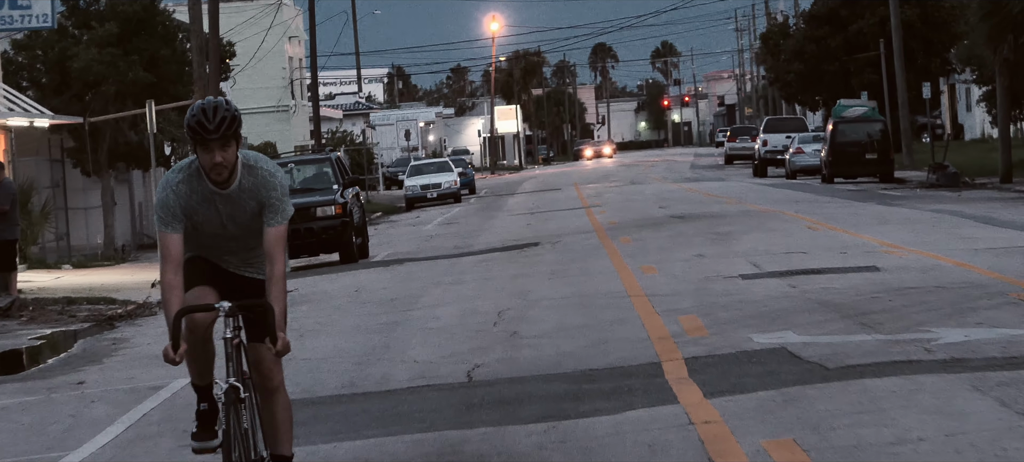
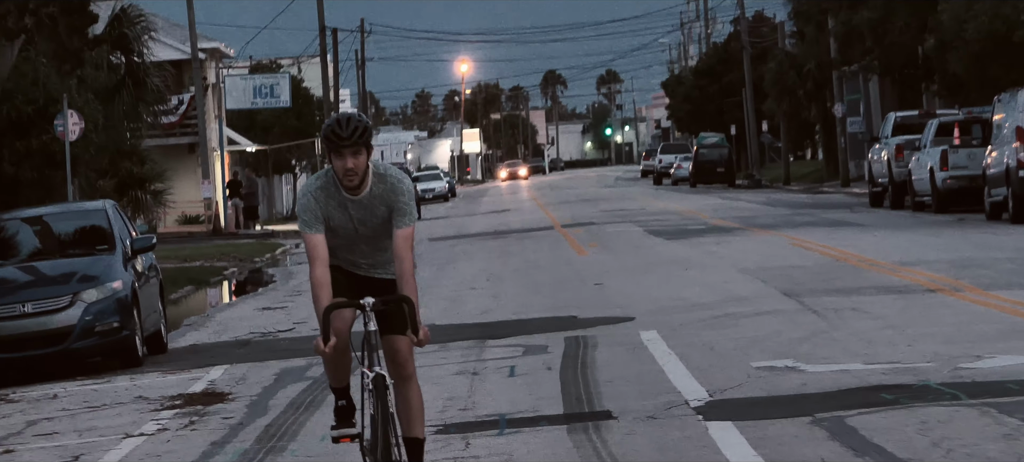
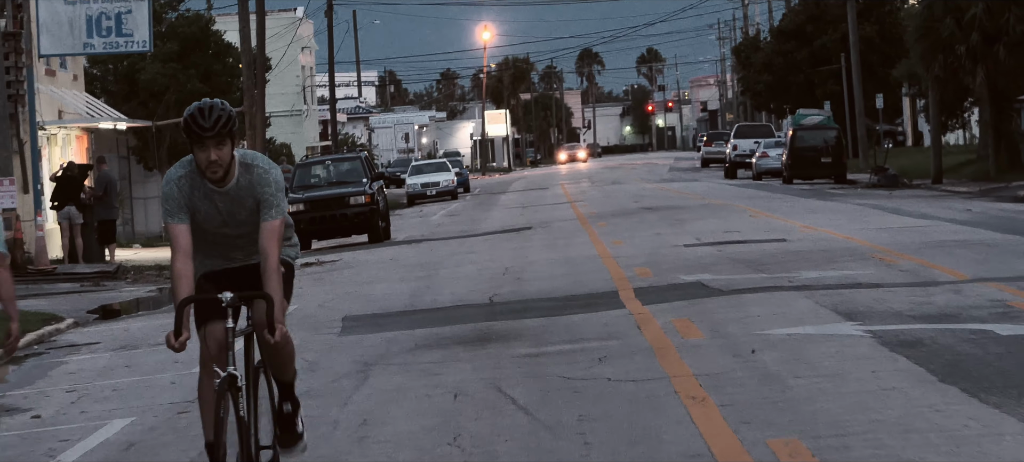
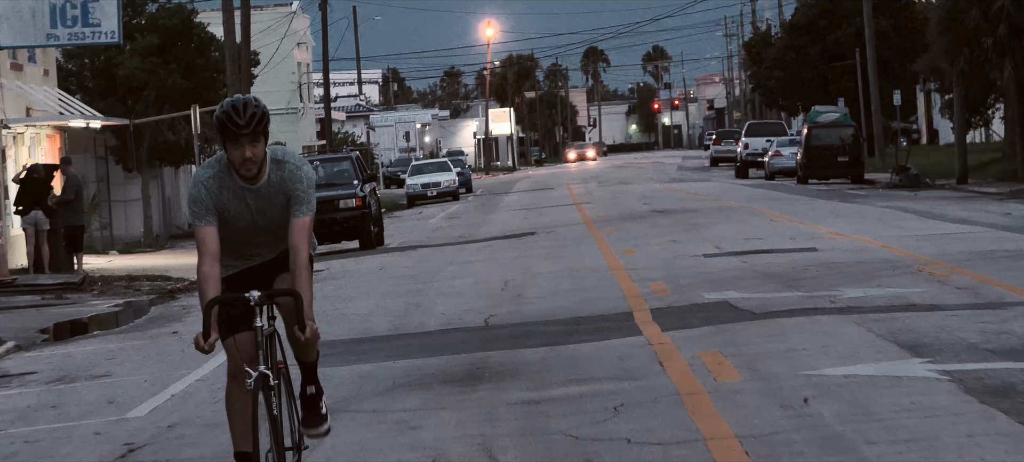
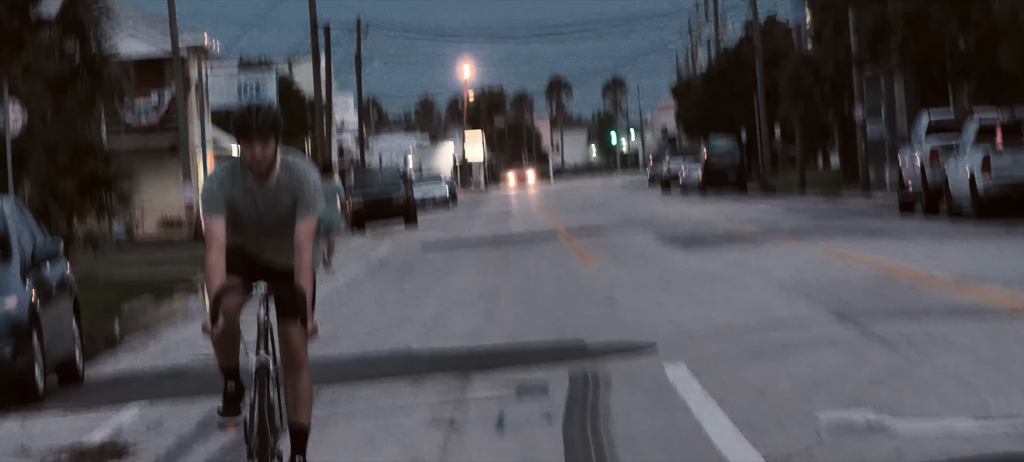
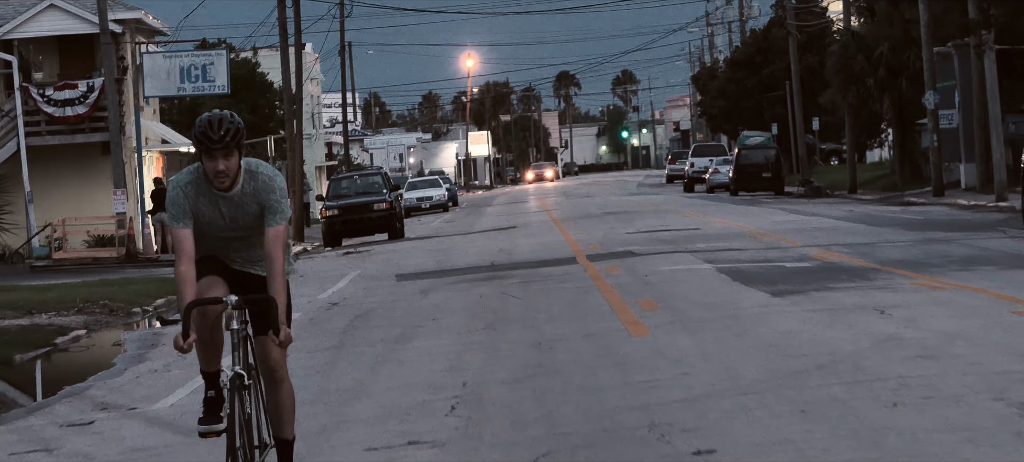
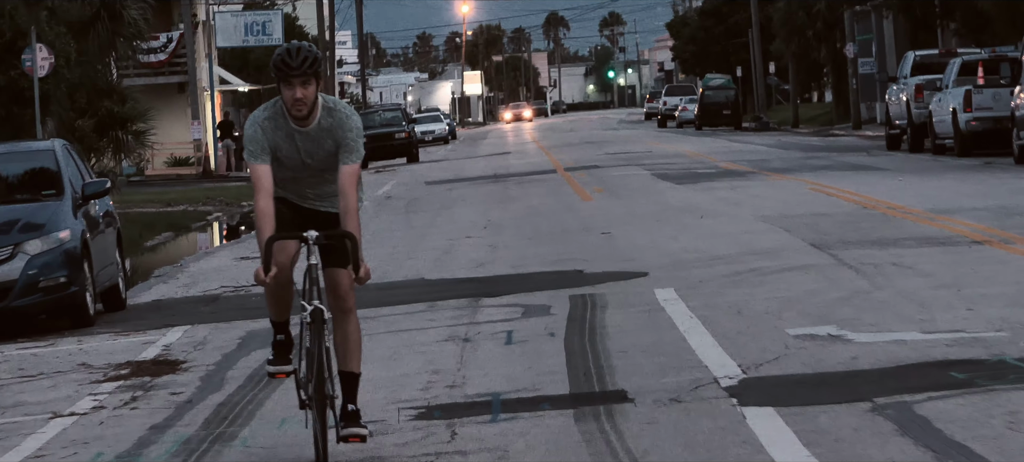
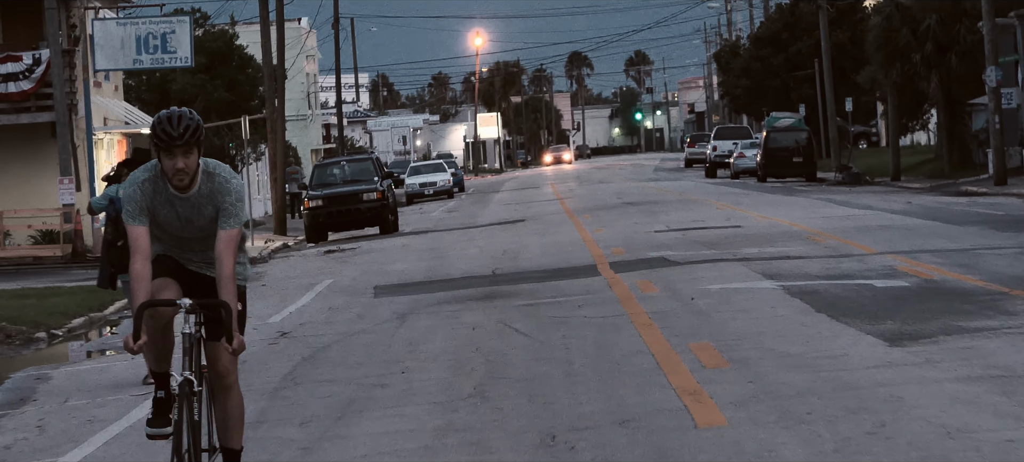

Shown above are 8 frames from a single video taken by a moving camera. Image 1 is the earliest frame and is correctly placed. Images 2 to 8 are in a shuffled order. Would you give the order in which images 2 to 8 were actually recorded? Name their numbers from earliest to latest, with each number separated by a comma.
4, 3, 8, 6, 5, 7, 2
